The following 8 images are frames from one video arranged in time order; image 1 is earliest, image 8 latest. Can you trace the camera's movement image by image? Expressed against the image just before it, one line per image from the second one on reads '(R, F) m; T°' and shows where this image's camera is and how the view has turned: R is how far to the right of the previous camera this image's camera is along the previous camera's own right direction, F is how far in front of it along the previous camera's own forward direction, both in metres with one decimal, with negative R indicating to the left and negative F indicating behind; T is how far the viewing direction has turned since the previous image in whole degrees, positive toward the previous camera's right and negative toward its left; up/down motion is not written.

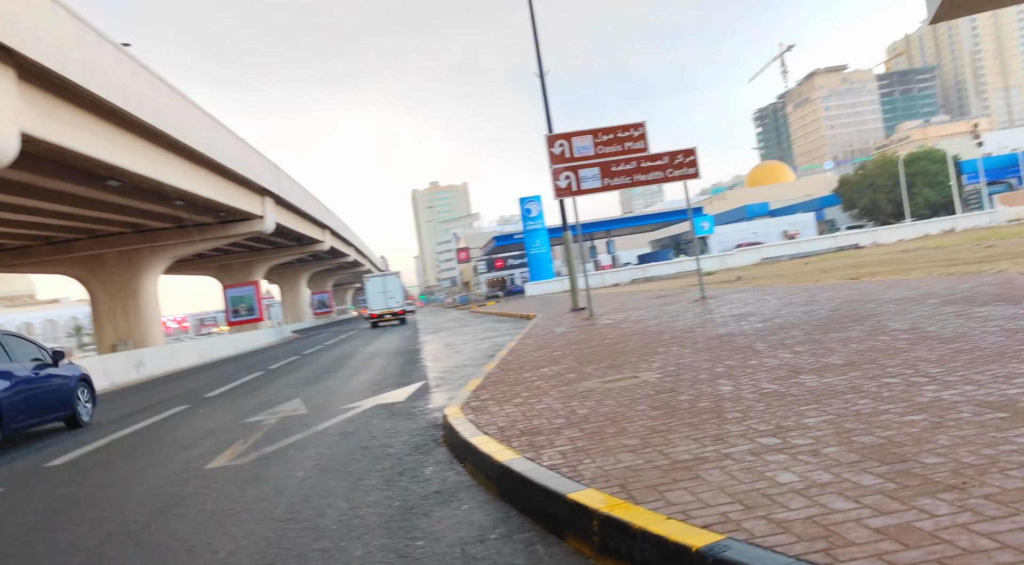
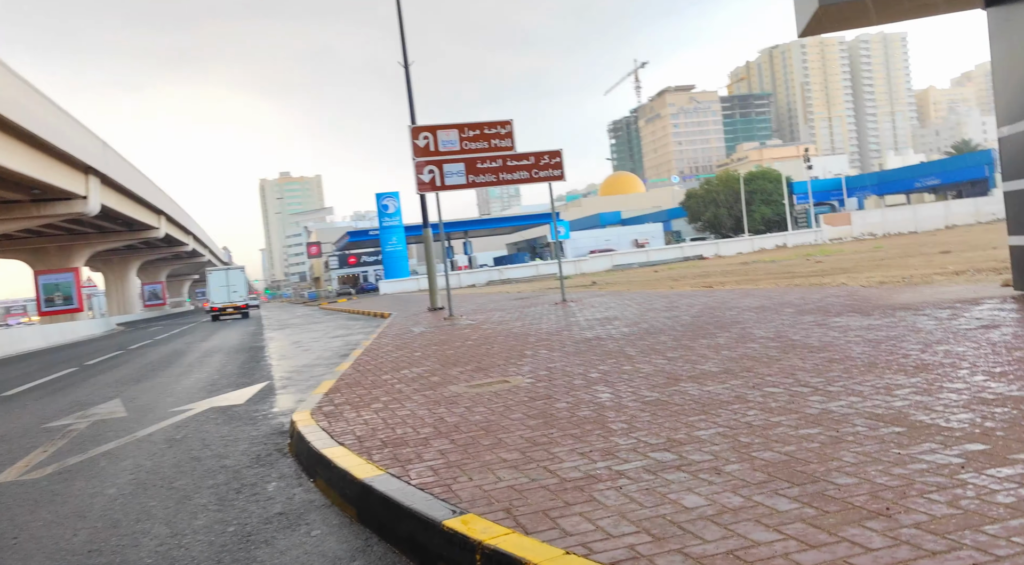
(-0.1, +0.6) m; +11°
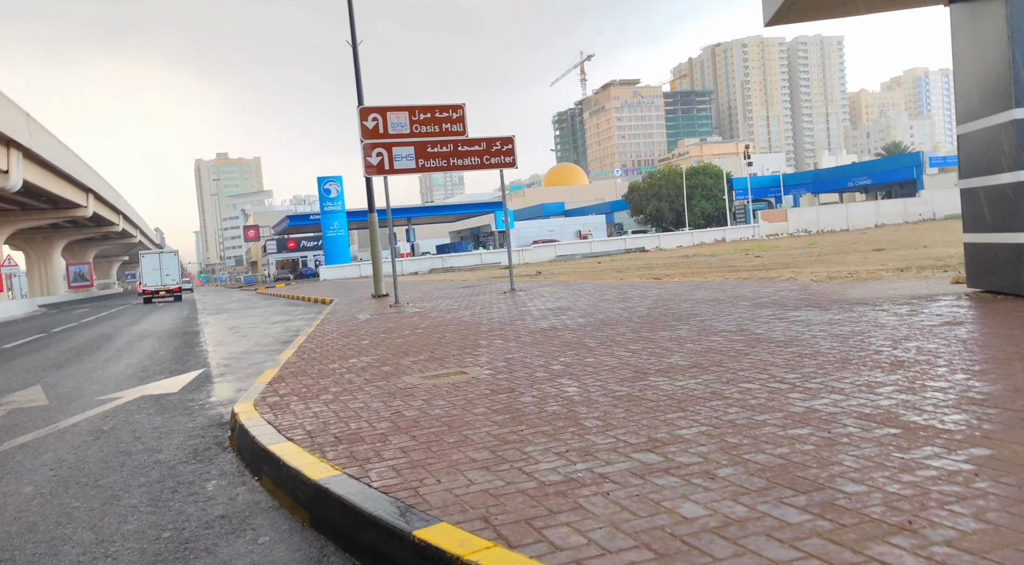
(-0.2, +0.3) m; +4°
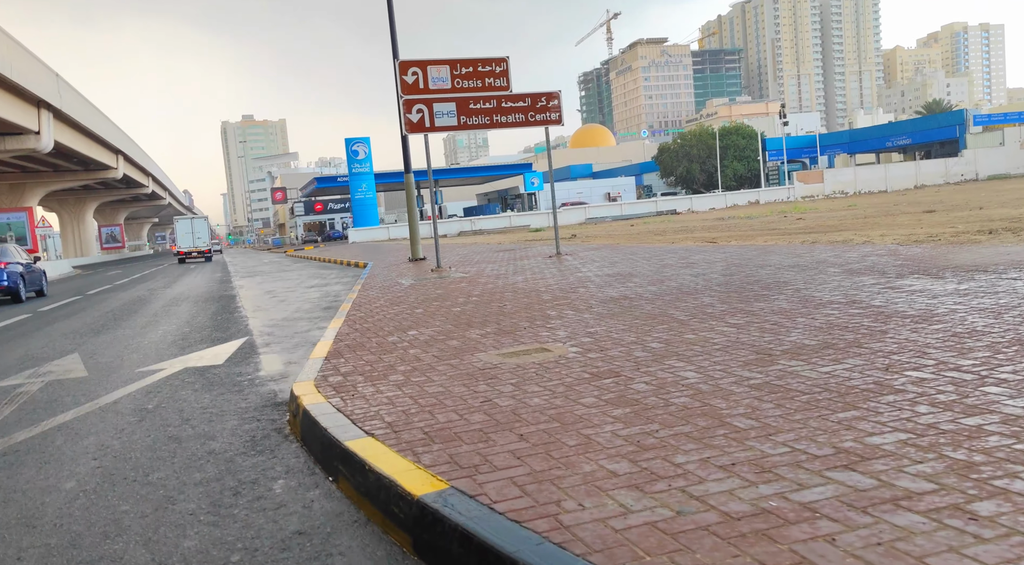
(-0.5, +0.8) m; -2°
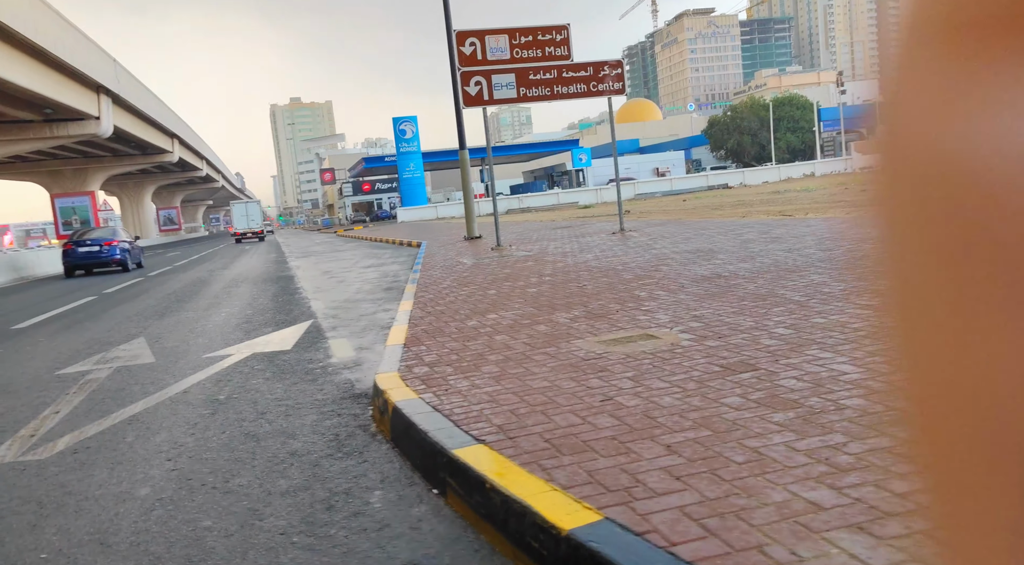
(-0.4, +0.6) m; -3°
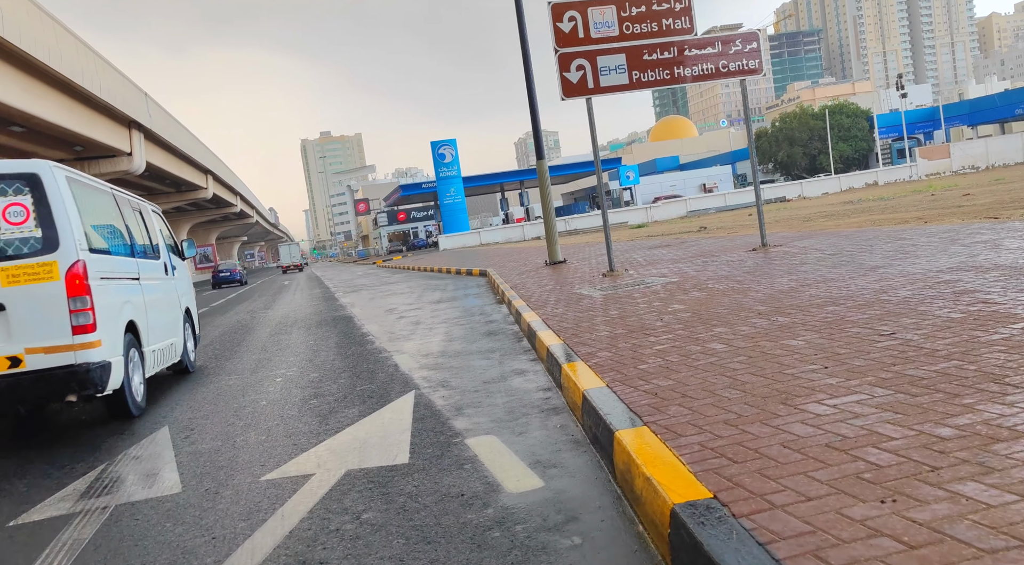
(-1.5, +3.4) m; -2°
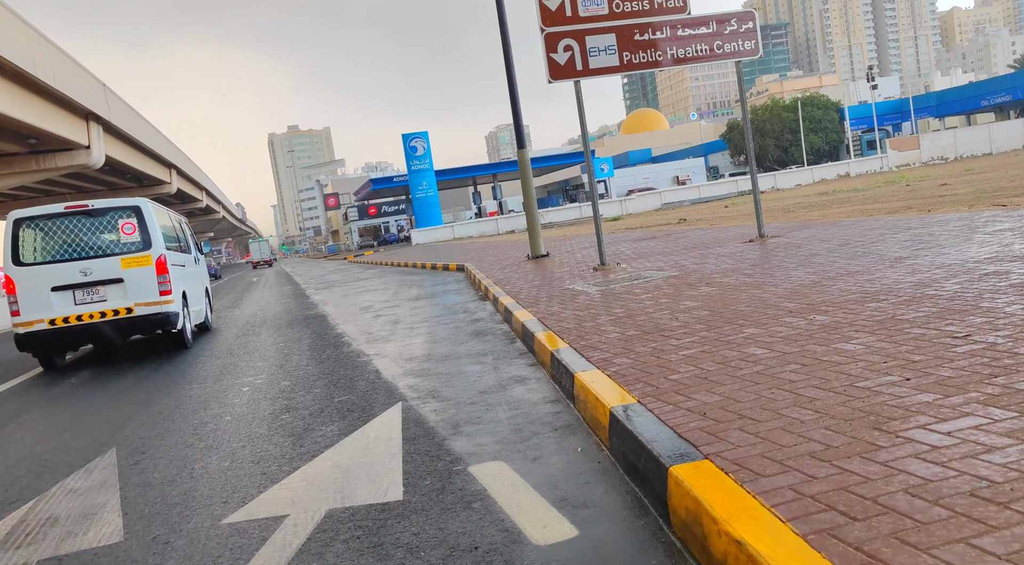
(-0.2, +0.8) m; +2°
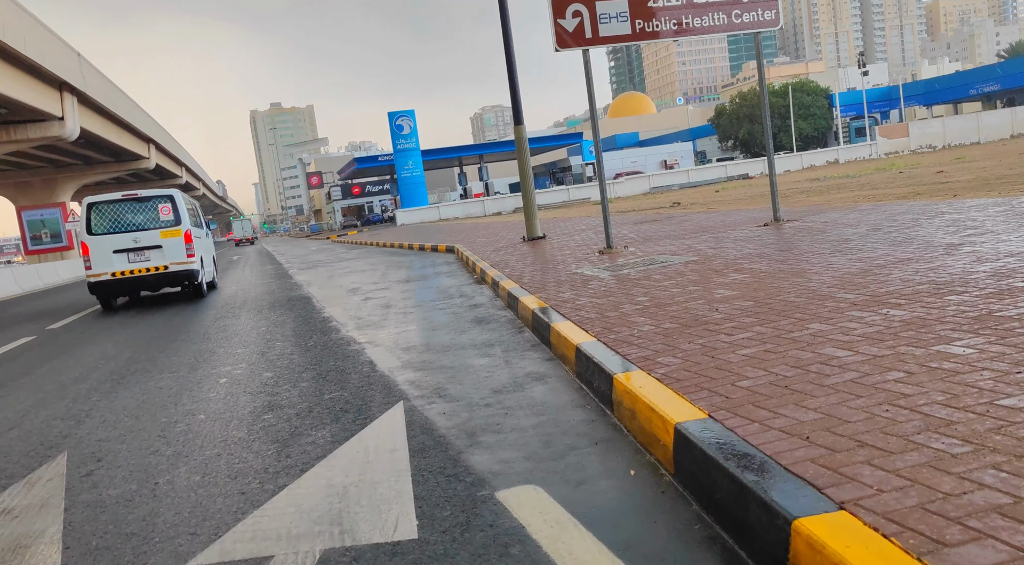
(-0.3, +0.9) m; +1°
